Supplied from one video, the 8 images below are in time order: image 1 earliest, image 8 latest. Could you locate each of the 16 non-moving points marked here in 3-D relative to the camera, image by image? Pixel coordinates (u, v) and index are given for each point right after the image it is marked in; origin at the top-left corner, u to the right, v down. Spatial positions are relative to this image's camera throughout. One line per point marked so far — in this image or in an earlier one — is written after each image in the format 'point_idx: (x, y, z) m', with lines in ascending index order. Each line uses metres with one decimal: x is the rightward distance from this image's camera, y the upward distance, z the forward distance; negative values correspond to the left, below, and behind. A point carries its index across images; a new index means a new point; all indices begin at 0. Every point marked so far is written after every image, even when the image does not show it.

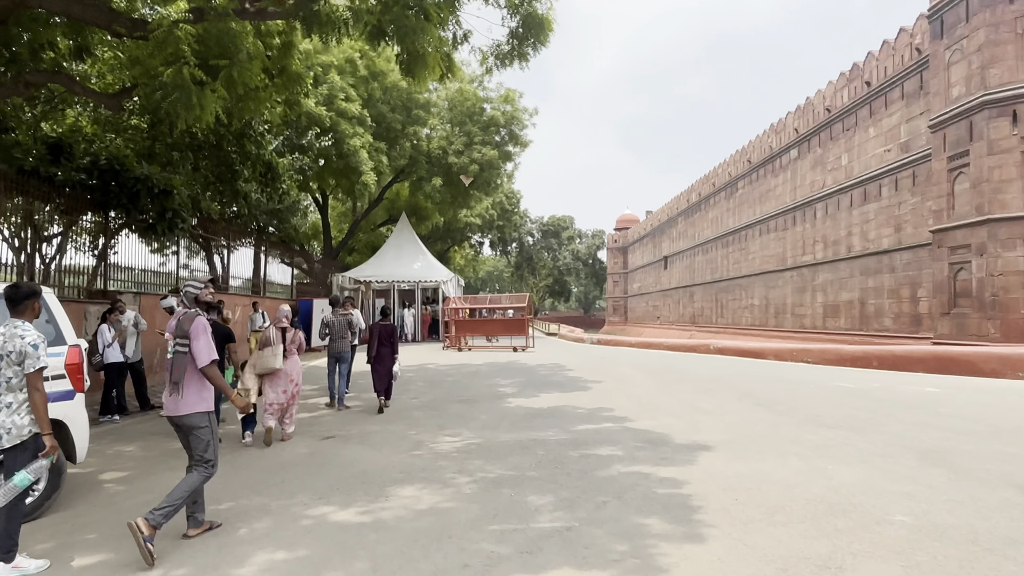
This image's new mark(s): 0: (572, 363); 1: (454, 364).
0: (+1.0, -1.2, +13.1) m
1: (-0.8, -1.2, +13.7) m
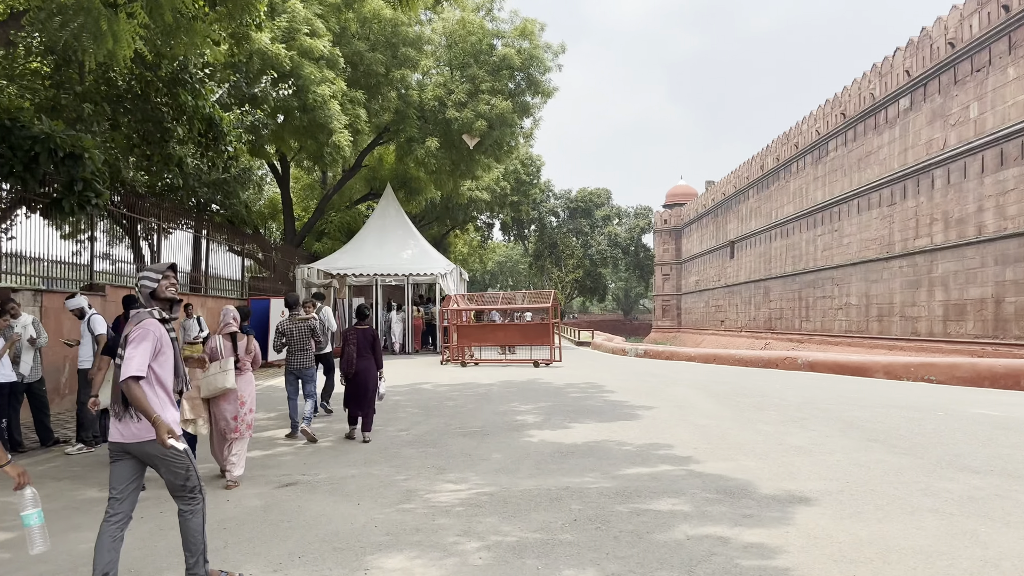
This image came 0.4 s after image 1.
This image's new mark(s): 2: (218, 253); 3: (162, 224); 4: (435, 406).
0: (+1.1, -1.2, +11.2) m
1: (-0.7, -1.3, +11.8) m
2: (-5.5, +0.8, +15.8) m
3: (-5.5, +1.1, +13.8) m
4: (-0.8, -1.3, +9.4) m
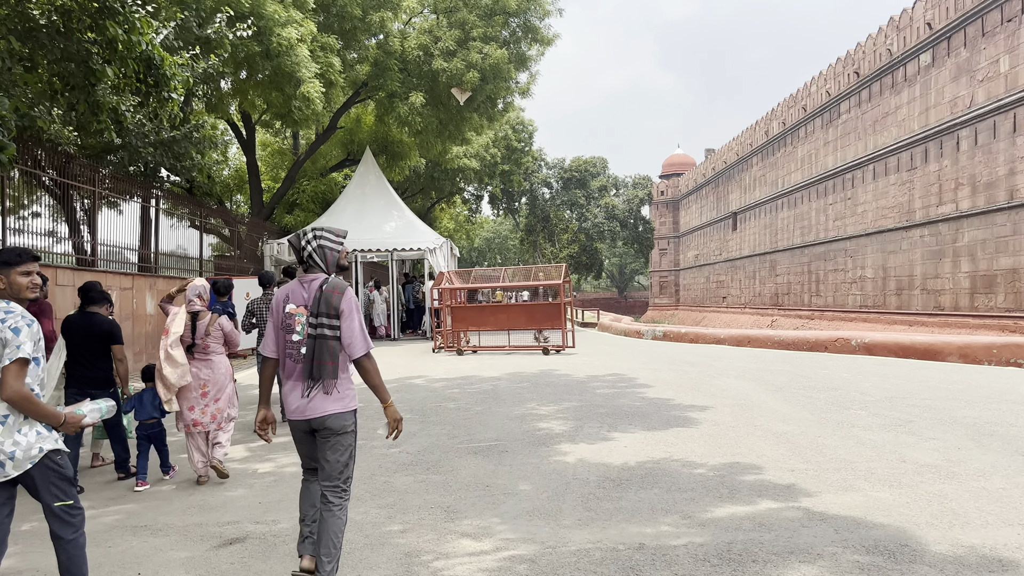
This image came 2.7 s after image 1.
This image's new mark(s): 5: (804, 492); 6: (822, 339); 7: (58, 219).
0: (+1.2, -0.9, +9.5) m
1: (-0.6, -1.0, +10.0) m
2: (-5.5, +1.1, +13.9) m
3: (-5.4, +1.3, +11.9) m
4: (-0.7, -1.1, +7.6) m
5: (+1.5, -1.1, +4.5) m
6: (+4.8, -0.8, +13.3) m
7: (-5.2, +0.8, +9.8) m
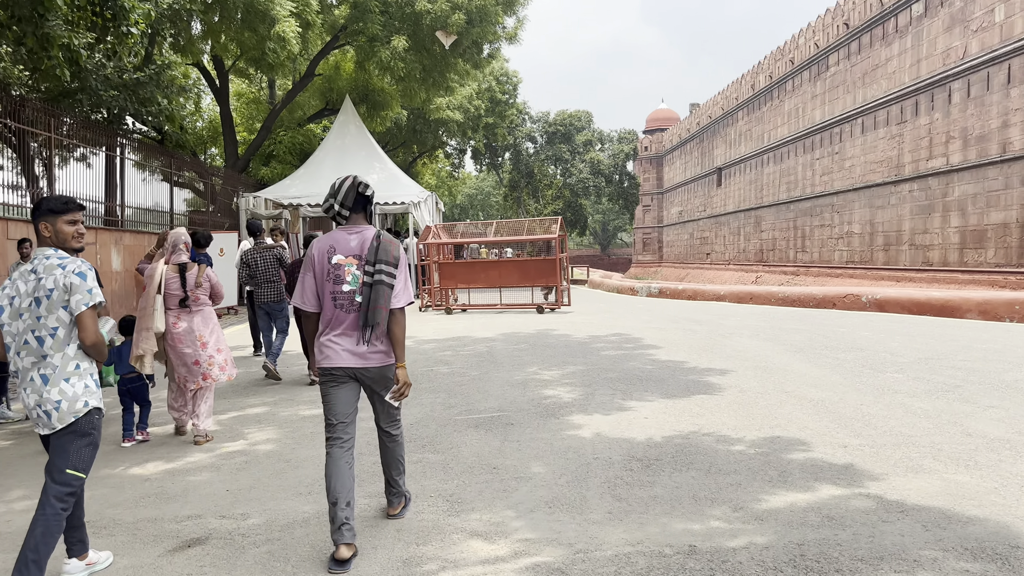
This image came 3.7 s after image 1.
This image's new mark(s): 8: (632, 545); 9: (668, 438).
0: (+1.2, -0.5, +8.8) m
1: (-0.6, -0.5, +9.3) m
2: (-5.6, +1.8, +13.0) m
3: (-5.5, +1.9, +10.9) m
4: (-0.7, -0.7, +6.9) m
5: (+1.6, -0.8, +3.9) m
6: (+4.6, -0.1, +12.7) m
7: (-5.2, +1.2, +8.9) m
8: (+0.4, -0.9, +3.1) m
9: (+0.8, -0.8, +4.6) m
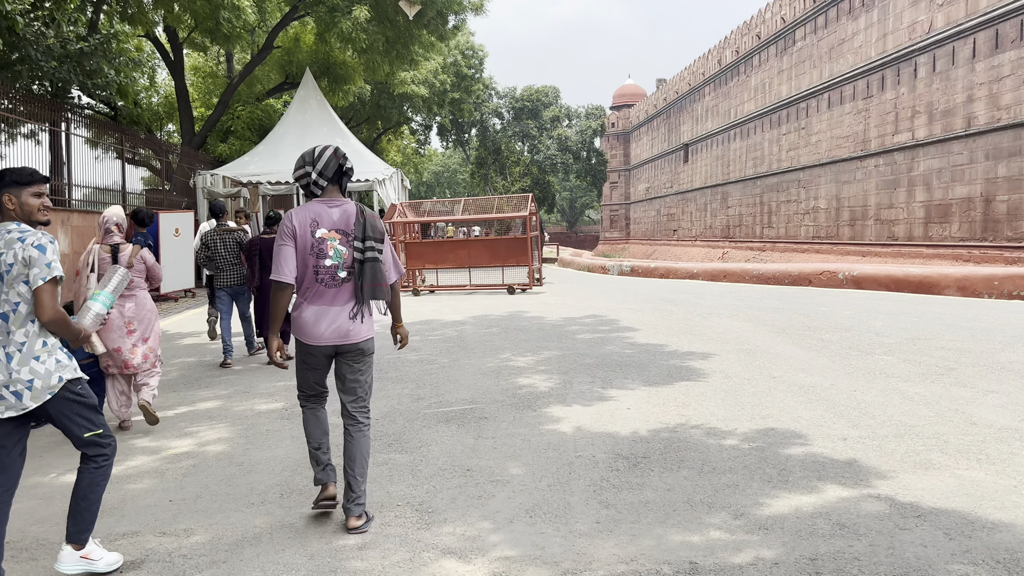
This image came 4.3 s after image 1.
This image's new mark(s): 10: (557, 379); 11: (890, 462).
0: (+0.9, -0.3, +8.5) m
1: (-0.9, -0.3, +8.9) m
2: (-6.1, +2.0, +12.3) m
3: (-5.9, +2.1, +10.3) m
4: (-0.9, -0.6, +6.5) m
5: (+1.5, -0.8, +3.6) m
6: (+4.2, +0.2, +12.4) m
7: (-5.5, +1.4, +8.3) m
8: (+0.4, -0.9, +2.8) m
9: (+0.7, -0.7, +4.3) m
10: (+0.3, -0.6, +5.7) m
11: (+1.6, -0.7, +3.7) m
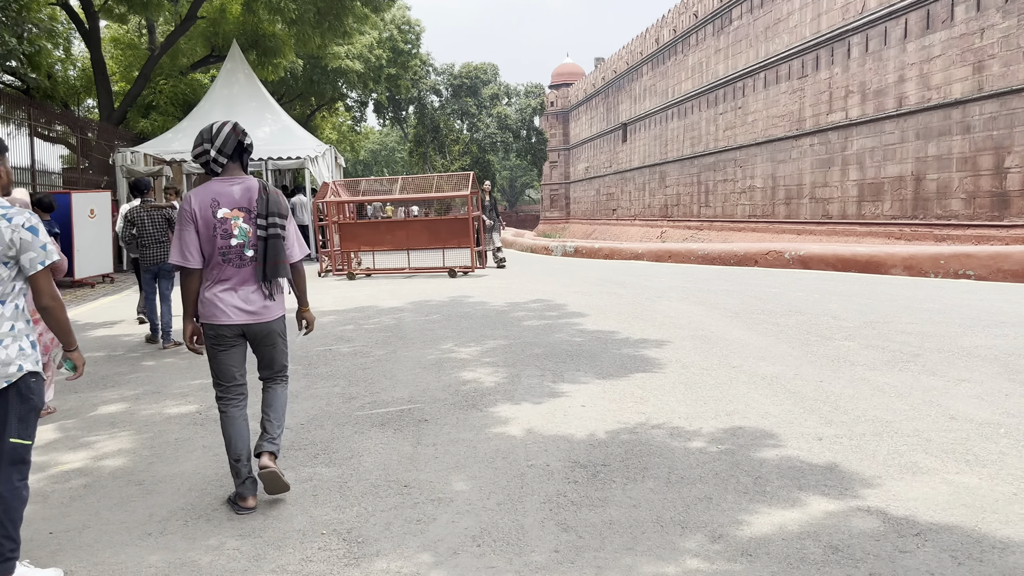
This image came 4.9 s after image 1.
0: (+0.3, -0.1, +8.0) m
1: (-1.5, -0.2, +8.3) m
2: (-6.9, +2.2, +11.4) m
3: (-6.6, +2.2, +9.3) m
4: (-1.3, -0.5, +5.9) m
5: (+1.3, -0.7, +3.2) m
6: (+3.4, +0.5, +12.2) m
7: (-6.0, +1.5, +7.4) m
8: (+0.2, -0.8, +2.3) m
9: (+0.4, -0.7, +3.9) m
10: (-0.1, -0.5, +5.2) m
11: (+1.4, -0.7, +3.4) m
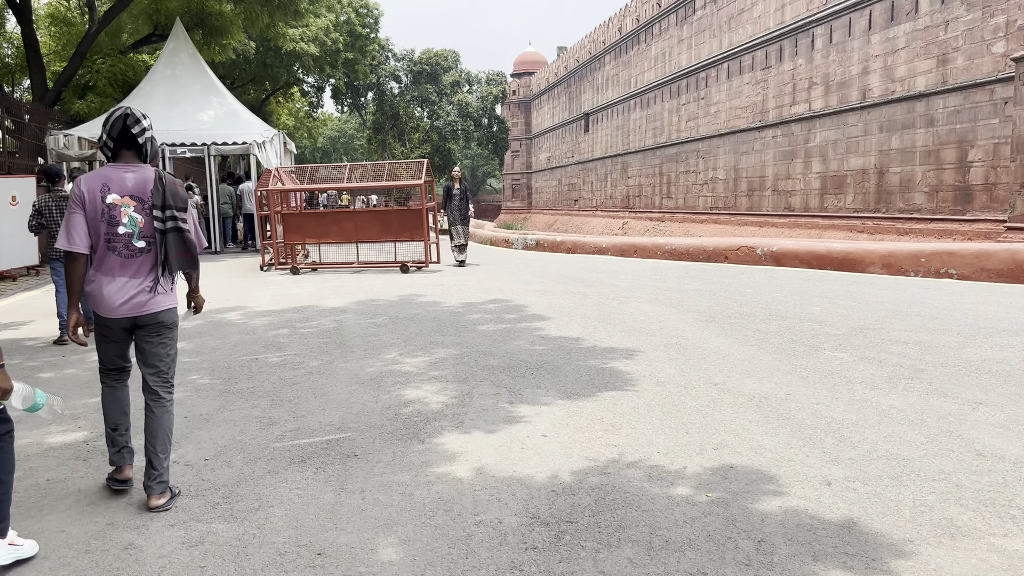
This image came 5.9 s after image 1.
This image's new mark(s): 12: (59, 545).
0: (-0.1, -0.1, +7.4) m
1: (-1.9, -0.1, +7.6) m
2: (-7.4, +2.3, +10.3) m
3: (-7.0, +2.3, +8.3) m
4: (-1.6, -0.5, +5.2) m
5: (+1.1, -0.8, +2.6) m
6: (+2.8, +0.5, +11.7) m
7: (-6.4, +1.5, +6.4) m
8: (+0.1, -0.9, +1.7) m
9: (+0.3, -0.7, +3.2) m
10: (-0.3, -0.5, +4.5) m
11: (+1.2, -0.7, +2.7) m
12: (-1.5, -0.8, +2.8) m
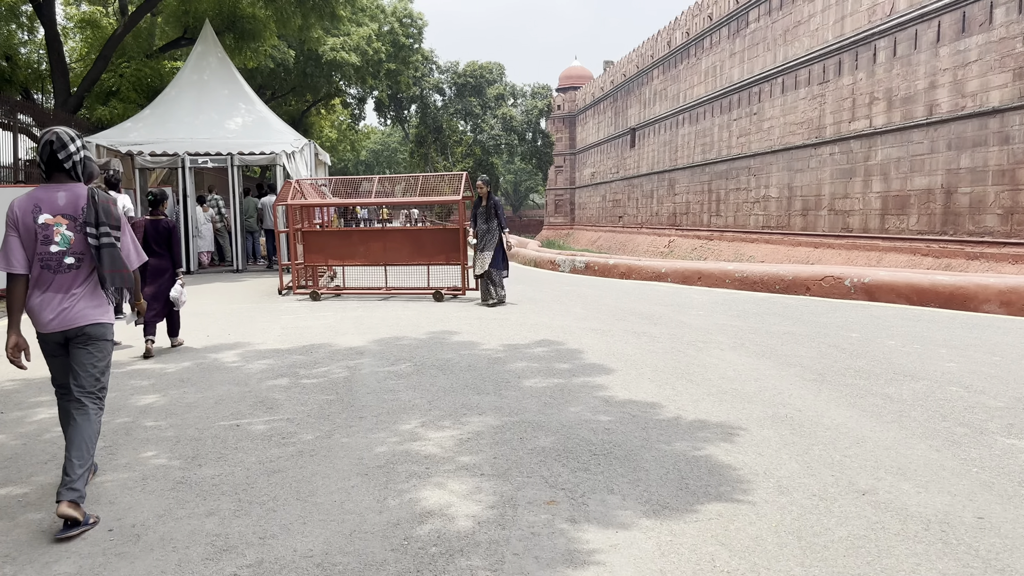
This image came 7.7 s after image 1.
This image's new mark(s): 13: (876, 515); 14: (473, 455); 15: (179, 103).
0: (+0.3, -0.4, +6.1) m
1: (-1.5, -0.4, +6.3) m
2: (-6.9, +2.1, +9.4) m
3: (-6.5, +2.1, +7.4) m
4: (-1.3, -0.7, +3.9) m
5: (+1.2, -1.0, +1.2) m
6: (+3.4, +0.1, +10.2) m
7: (-6.0, +1.3, +5.5) m
8: (+0.2, -1.1, +0.3) m
9: (+0.4, -0.9, +1.9) m
10: (-0.1, -0.8, +3.2) m
11: (+1.4, -1.0, +1.4) m
12: (-1.3, -1.0, +1.6) m
13: (+1.3, -0.8, +3.0) m
14: (-0.2, -0.7, +3.7) m
15: (-5.7, +3.1, +14.9) m
